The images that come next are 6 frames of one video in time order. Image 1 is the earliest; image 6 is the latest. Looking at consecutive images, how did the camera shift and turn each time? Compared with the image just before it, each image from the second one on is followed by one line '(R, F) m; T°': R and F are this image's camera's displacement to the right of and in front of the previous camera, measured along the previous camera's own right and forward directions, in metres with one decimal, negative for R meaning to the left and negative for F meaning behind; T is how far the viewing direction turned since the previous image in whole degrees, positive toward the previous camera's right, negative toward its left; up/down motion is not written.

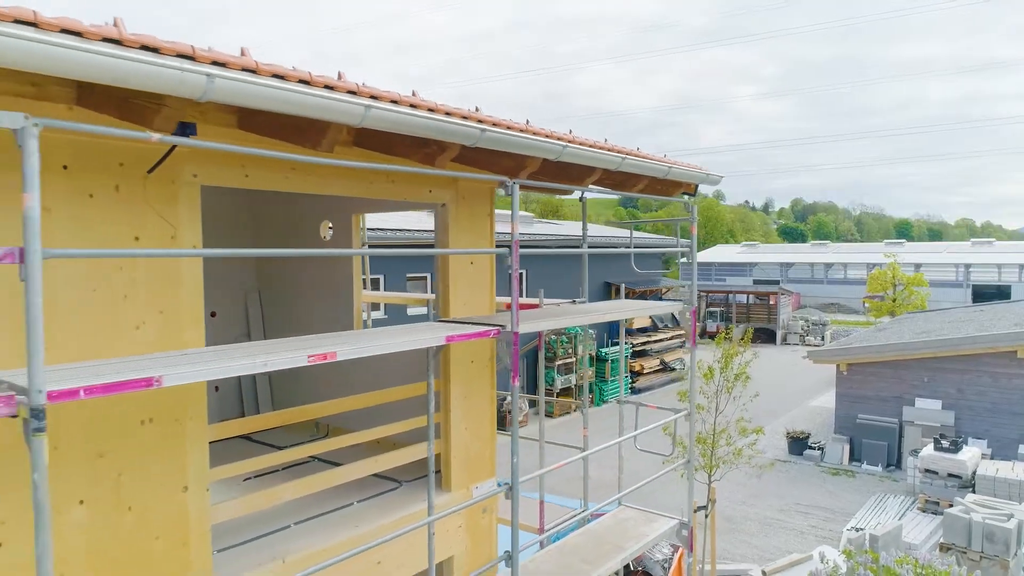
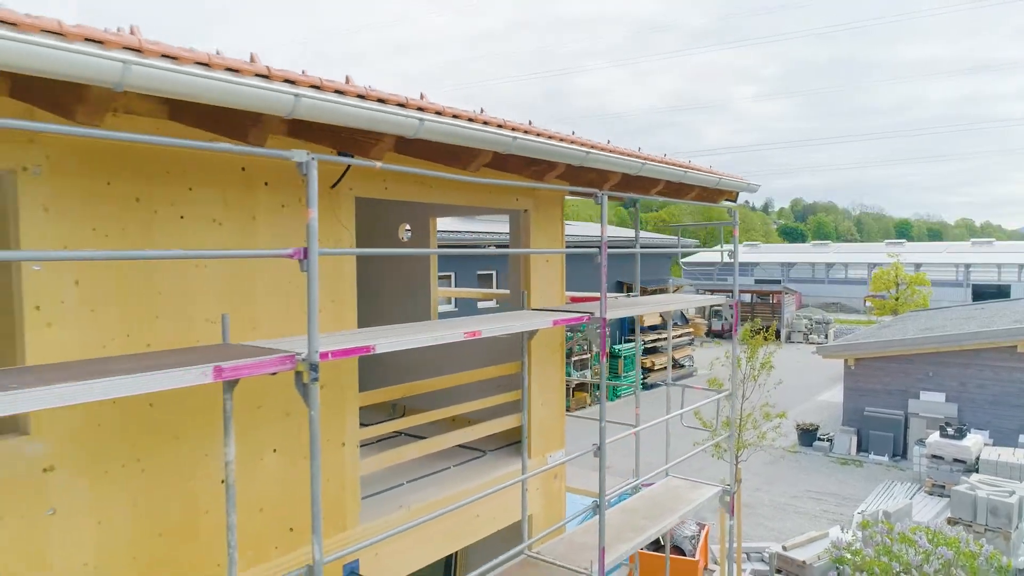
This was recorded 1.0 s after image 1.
(-0.7, -0.7) m; 0°
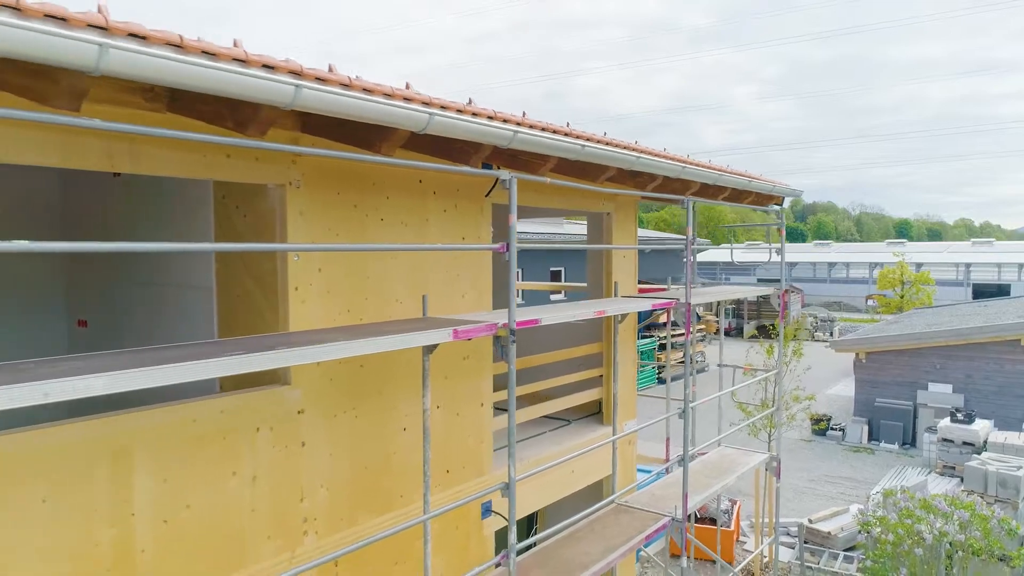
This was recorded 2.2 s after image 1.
(-1.0, -0.9) m; 0°
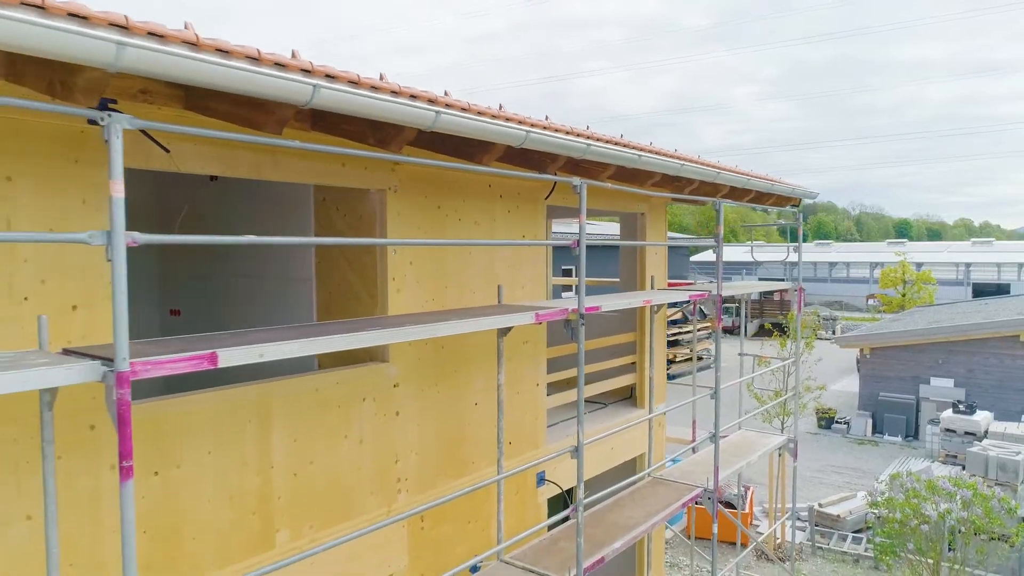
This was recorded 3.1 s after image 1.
(-0.6, -0.6) m; 0°
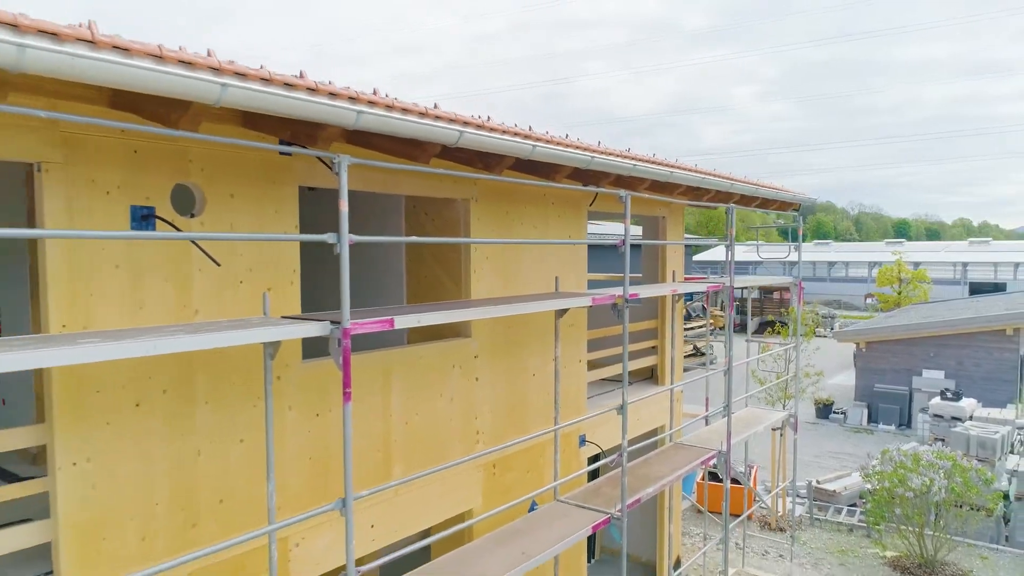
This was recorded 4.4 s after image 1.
(-0.6, -1.0) m; 0°
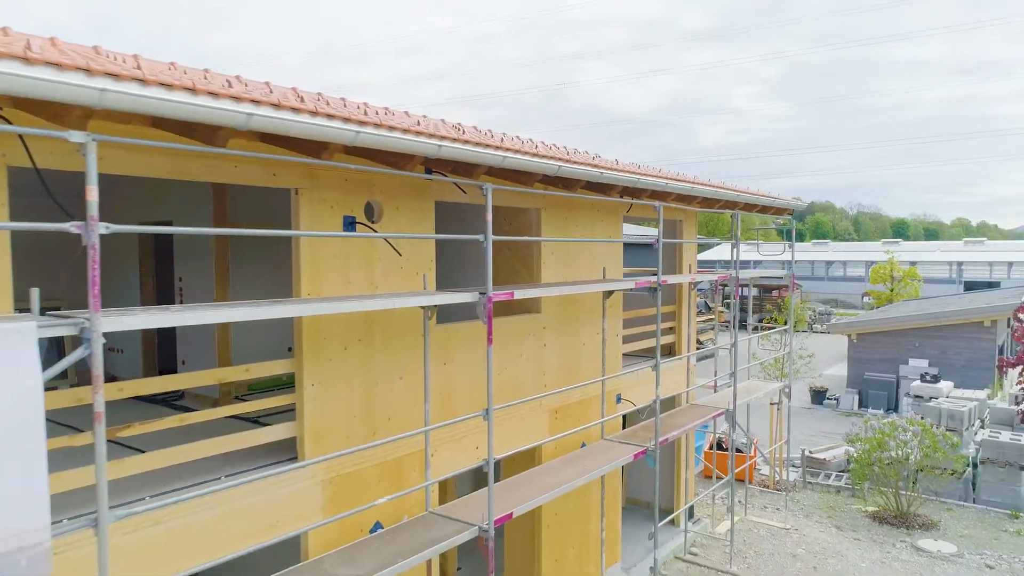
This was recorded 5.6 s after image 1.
(-0.8, -1.7) m; 0°
